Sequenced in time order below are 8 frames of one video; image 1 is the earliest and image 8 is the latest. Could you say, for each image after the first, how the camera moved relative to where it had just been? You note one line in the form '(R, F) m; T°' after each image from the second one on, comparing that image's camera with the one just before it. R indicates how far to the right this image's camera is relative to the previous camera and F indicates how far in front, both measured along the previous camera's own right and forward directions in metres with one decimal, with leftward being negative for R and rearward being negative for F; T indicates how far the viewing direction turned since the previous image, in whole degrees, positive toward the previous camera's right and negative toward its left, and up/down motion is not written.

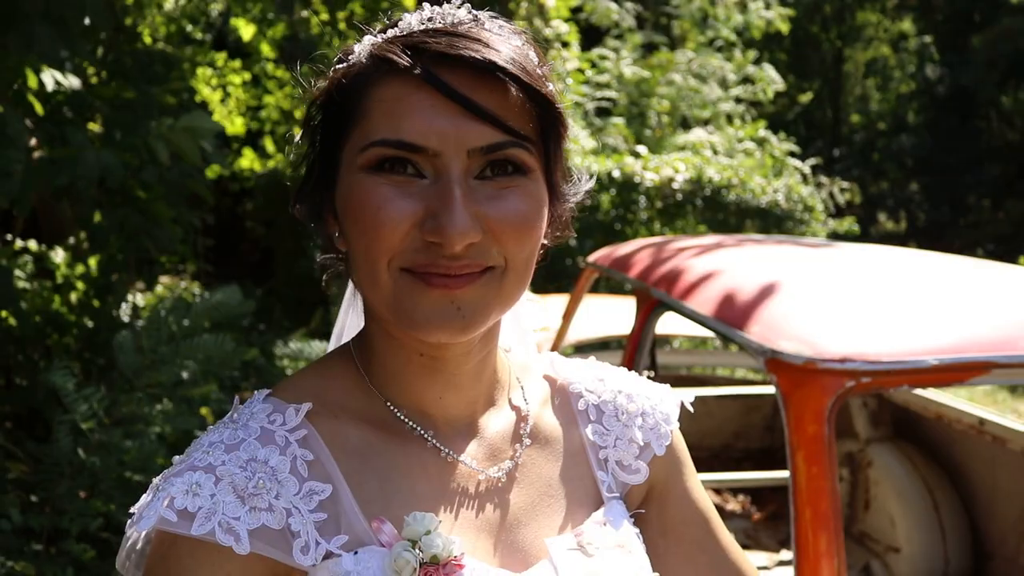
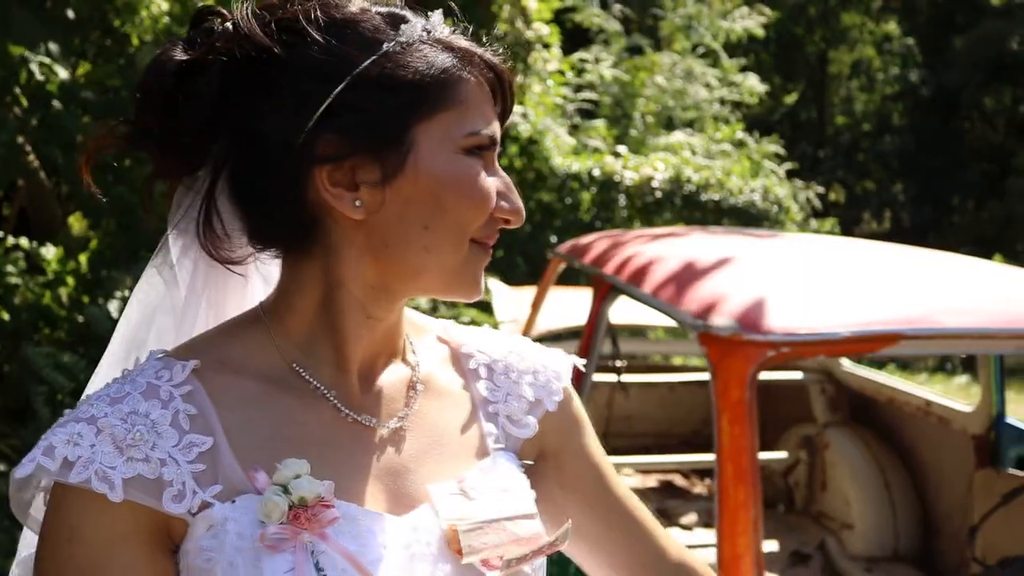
(+0.1, -0.2) m; +1°
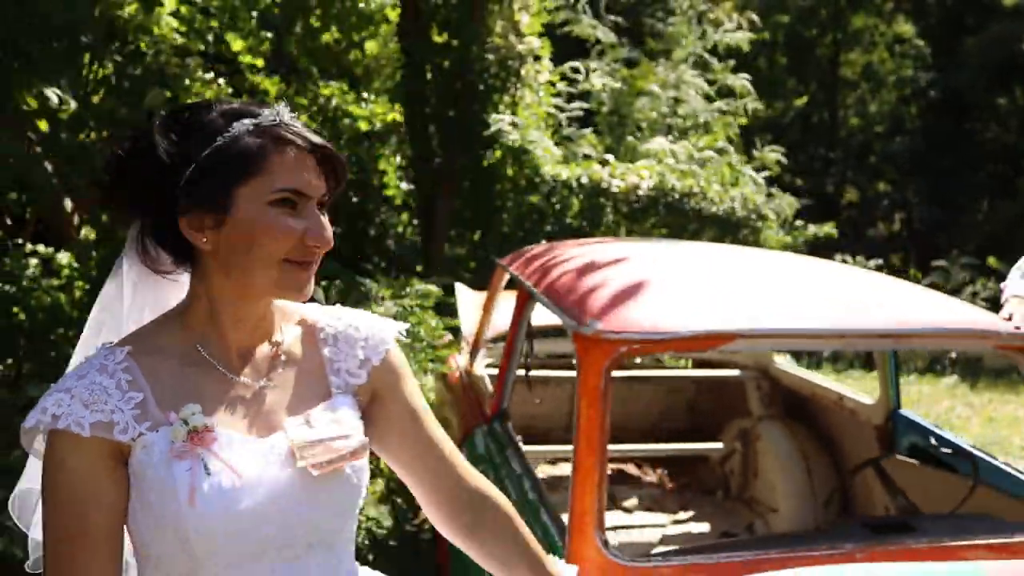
(+0.3, -0.4) m; -2°
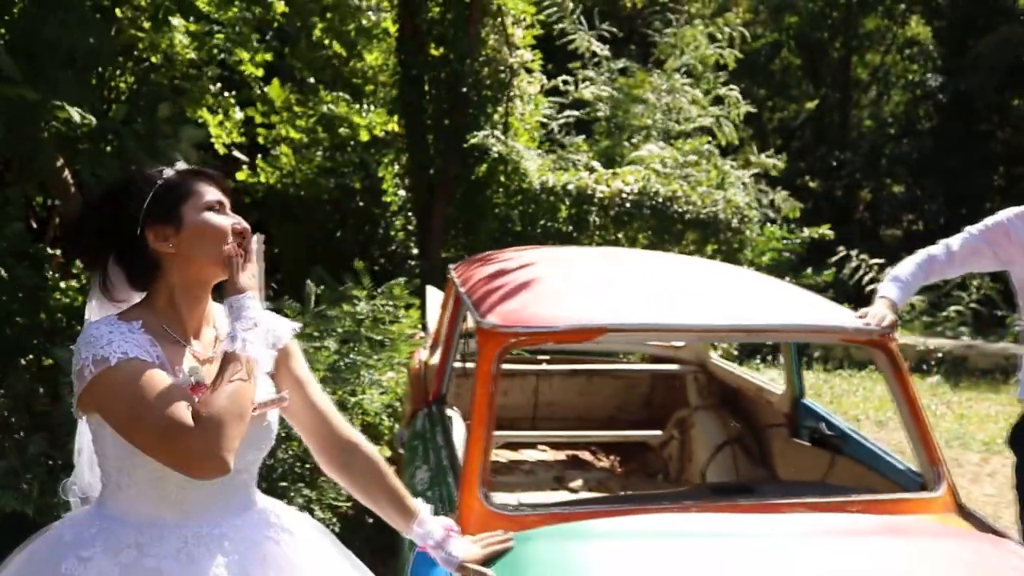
(+0.3, -0.4) m; -2°
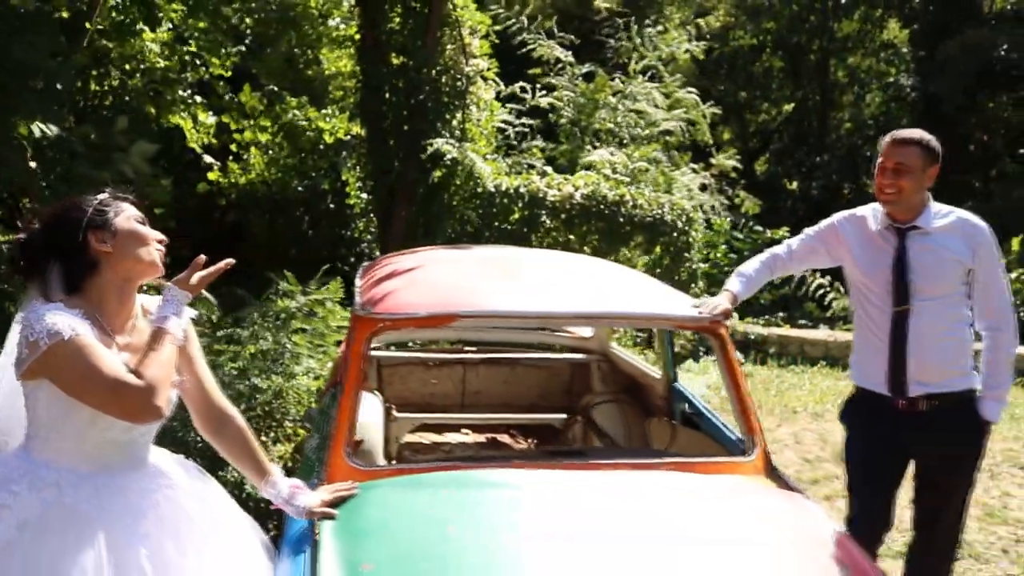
(+0.4, -0.4) m; 0°
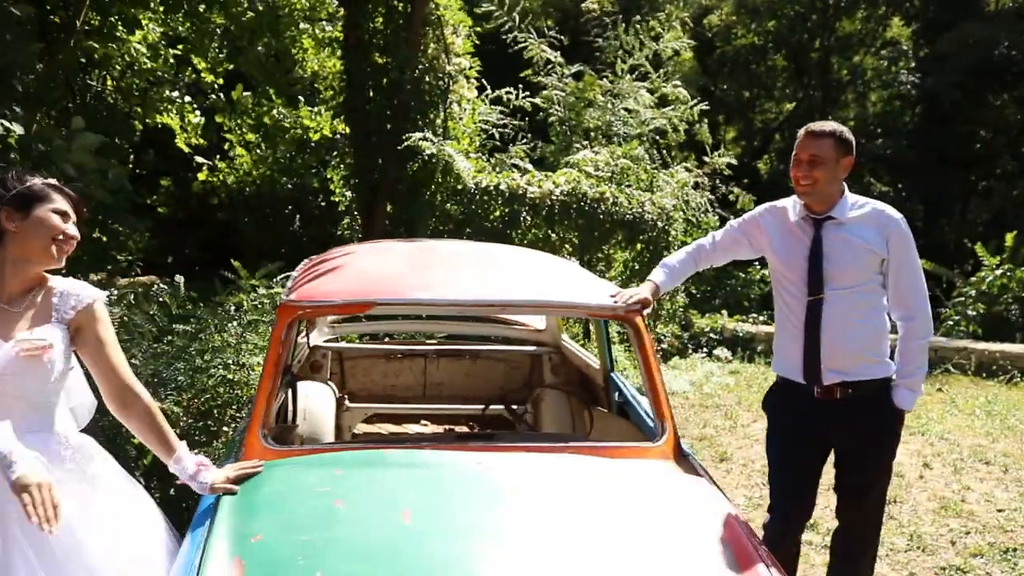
(+0.4, -0.1) m; -1°
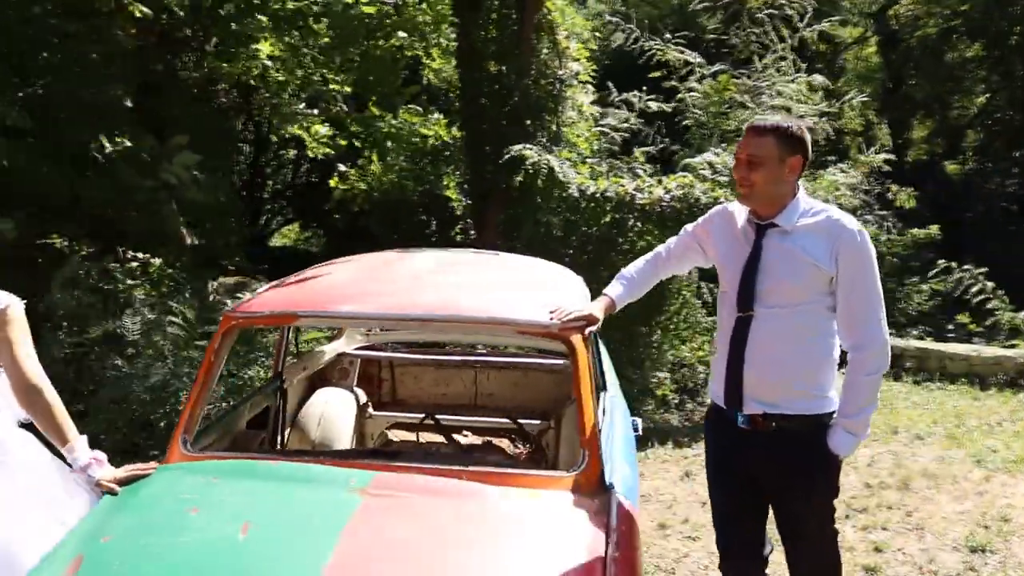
(+1.0, +0.3) m; -13°
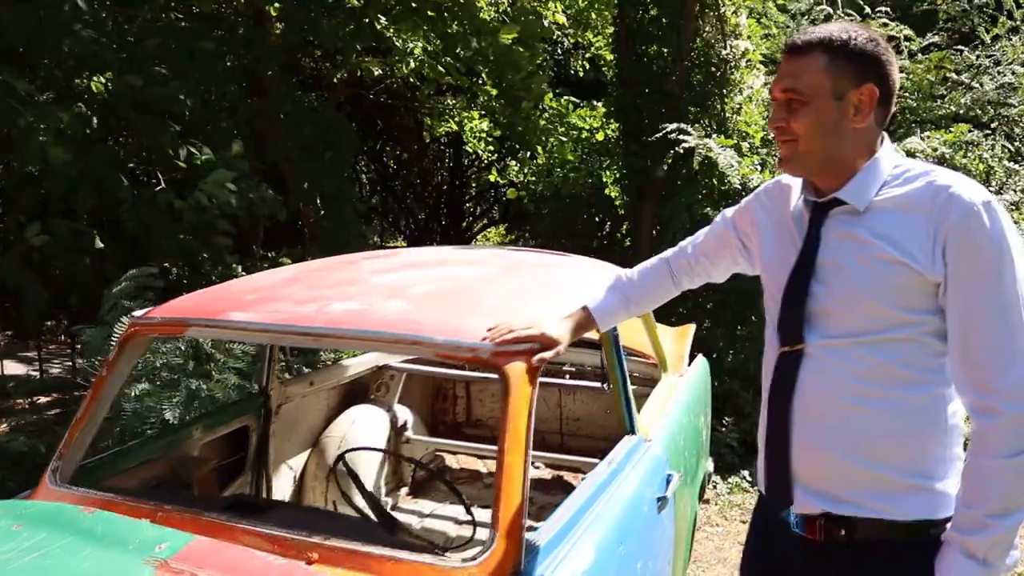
(+0.8, +1.0) m; -14°
